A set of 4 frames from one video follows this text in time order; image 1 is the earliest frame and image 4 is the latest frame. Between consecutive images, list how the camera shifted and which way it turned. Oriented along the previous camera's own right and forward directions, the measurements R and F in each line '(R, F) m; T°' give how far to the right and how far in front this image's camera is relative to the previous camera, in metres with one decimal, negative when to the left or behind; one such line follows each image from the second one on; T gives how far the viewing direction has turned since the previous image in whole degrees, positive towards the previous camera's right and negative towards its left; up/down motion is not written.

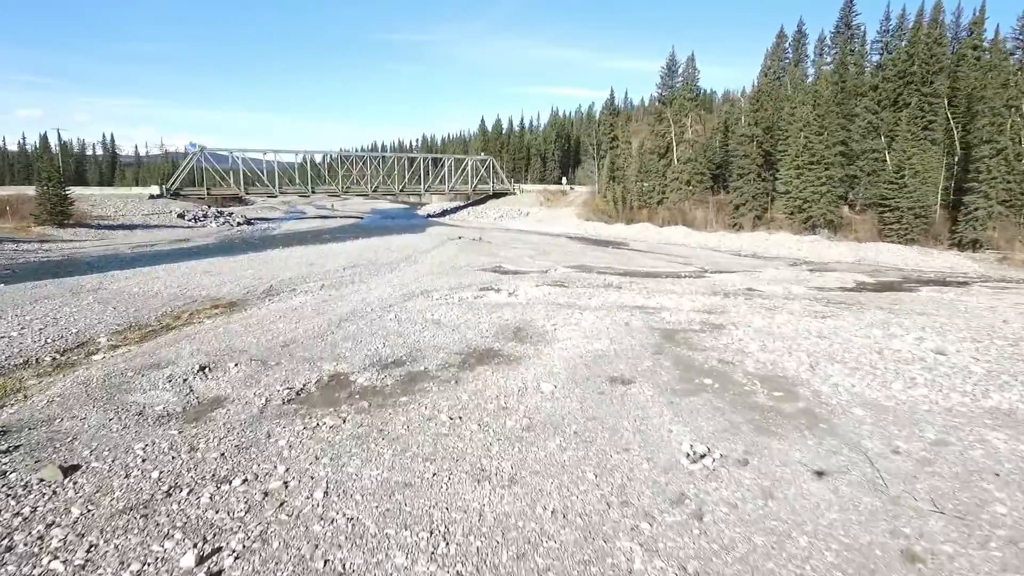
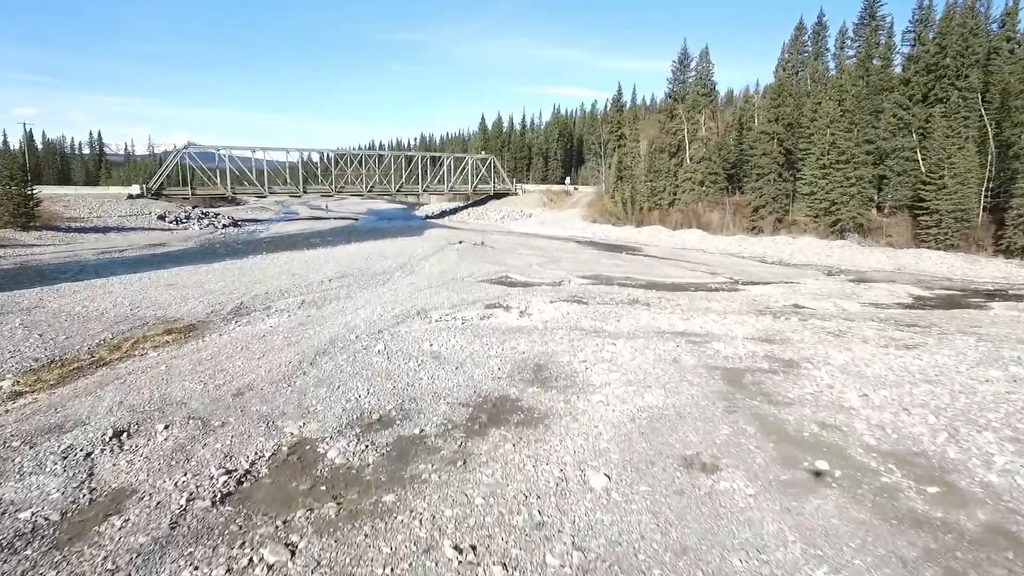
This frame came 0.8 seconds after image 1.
(-0.3, +2.6) m; 0°
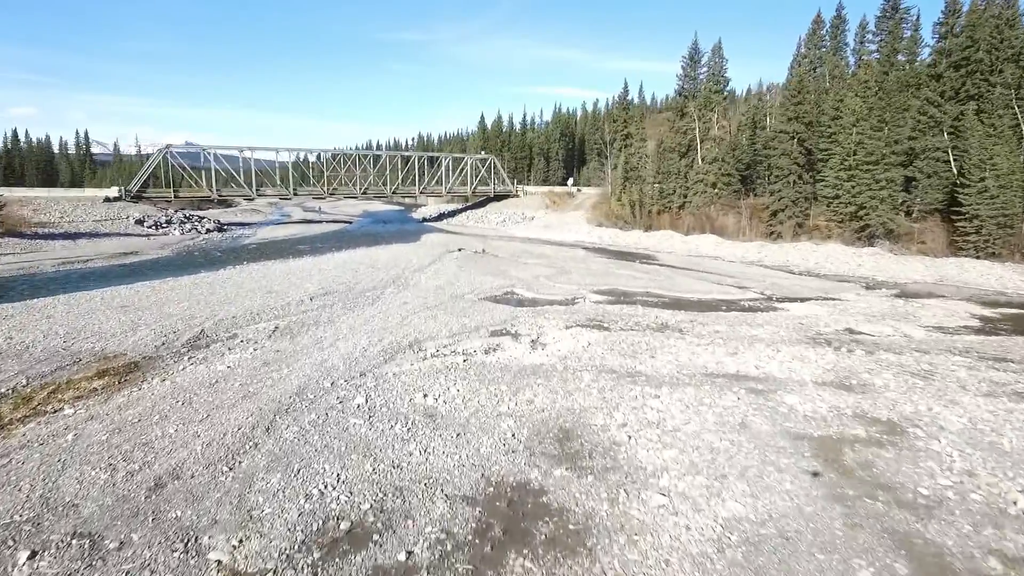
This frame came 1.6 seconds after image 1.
(-0.3, +2.4) m; 0°
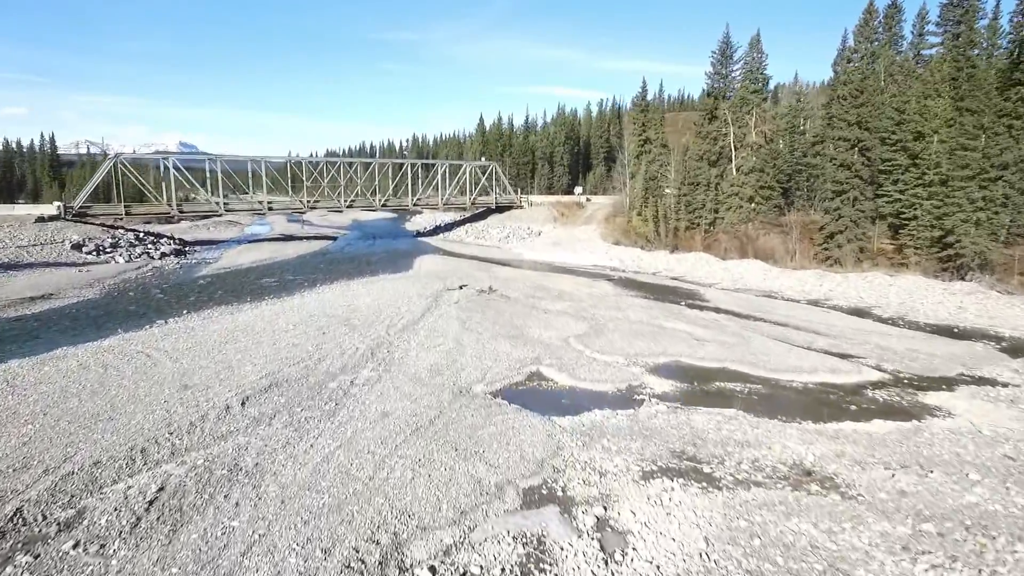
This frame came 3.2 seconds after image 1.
(-0.7, +5.6) m; 0°
